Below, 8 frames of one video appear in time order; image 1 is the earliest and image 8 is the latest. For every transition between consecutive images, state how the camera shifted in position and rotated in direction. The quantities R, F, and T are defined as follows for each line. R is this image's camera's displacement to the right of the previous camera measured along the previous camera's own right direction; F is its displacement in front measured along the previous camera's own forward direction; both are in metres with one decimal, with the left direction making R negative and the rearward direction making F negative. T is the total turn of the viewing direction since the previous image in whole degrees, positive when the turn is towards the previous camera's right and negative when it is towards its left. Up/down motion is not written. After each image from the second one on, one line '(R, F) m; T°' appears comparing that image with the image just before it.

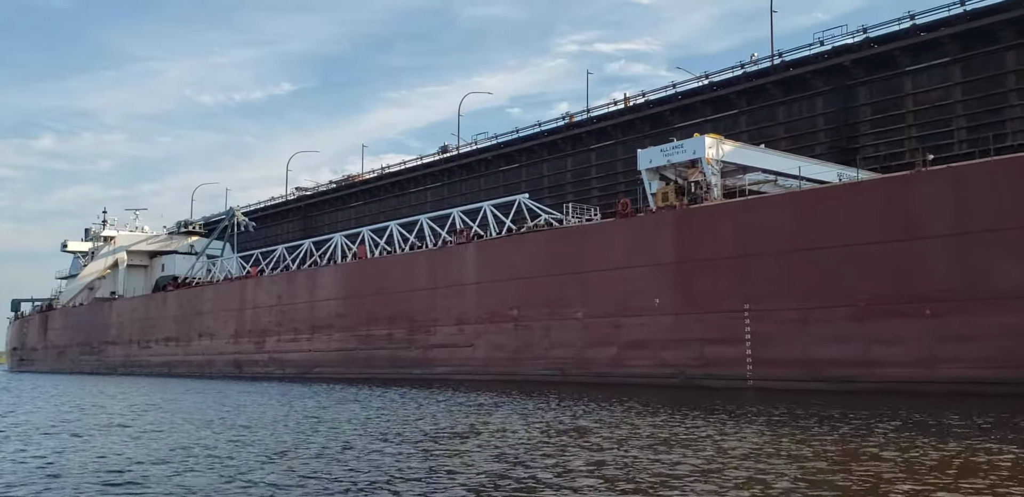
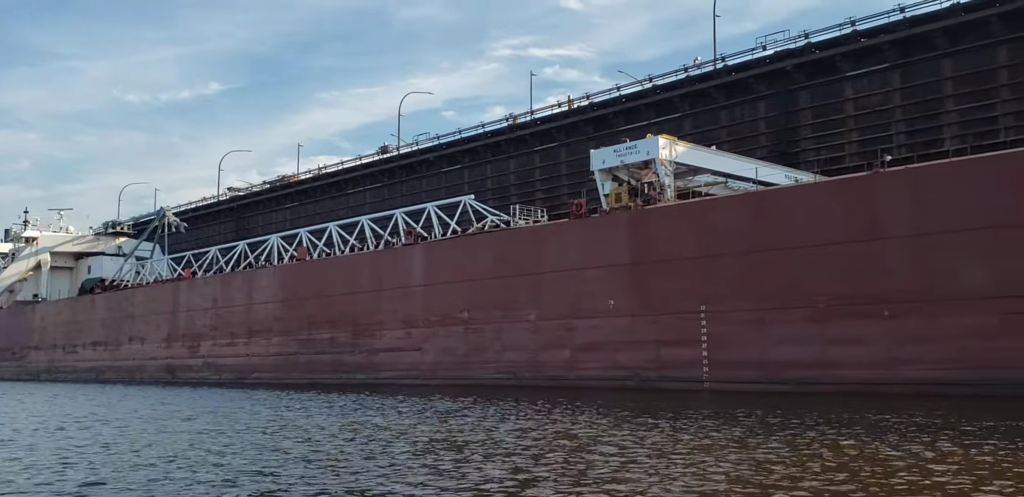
(-0.3, +0.3) m; +4°
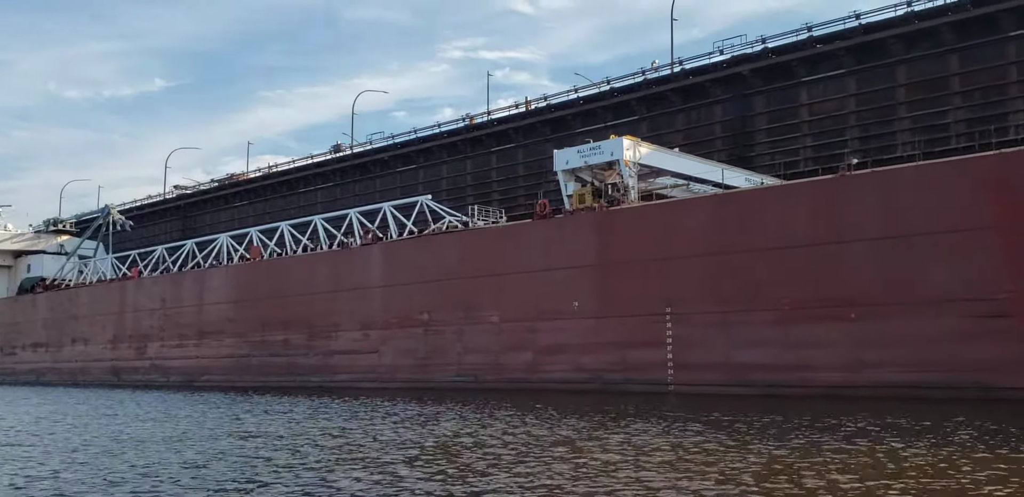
(-0.2, +0.2) m; +3°
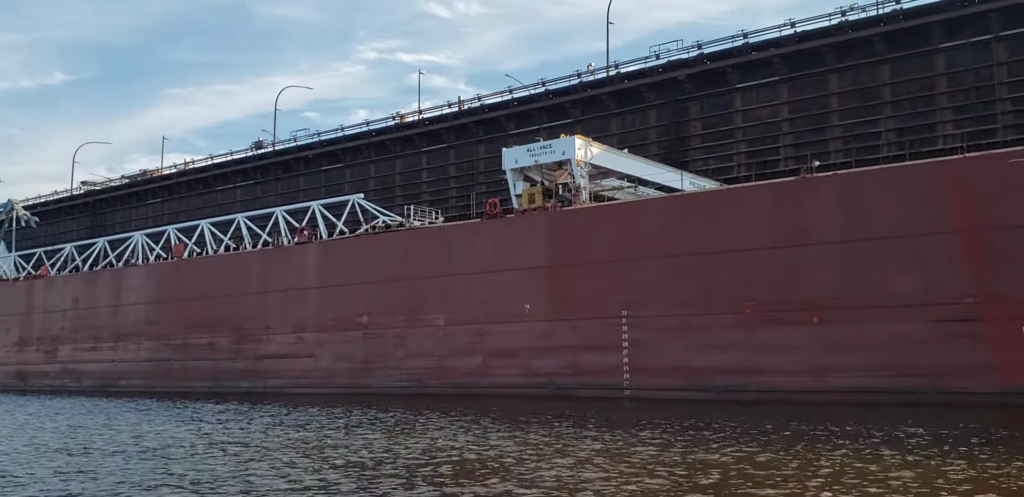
(-0.5, +0.5) m; +5°
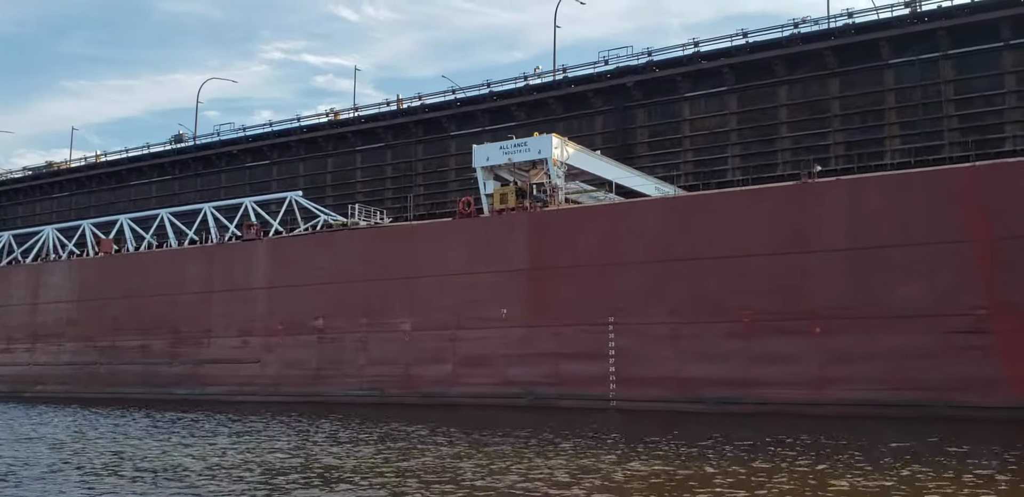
(-1.0, +0.8) m; +6°
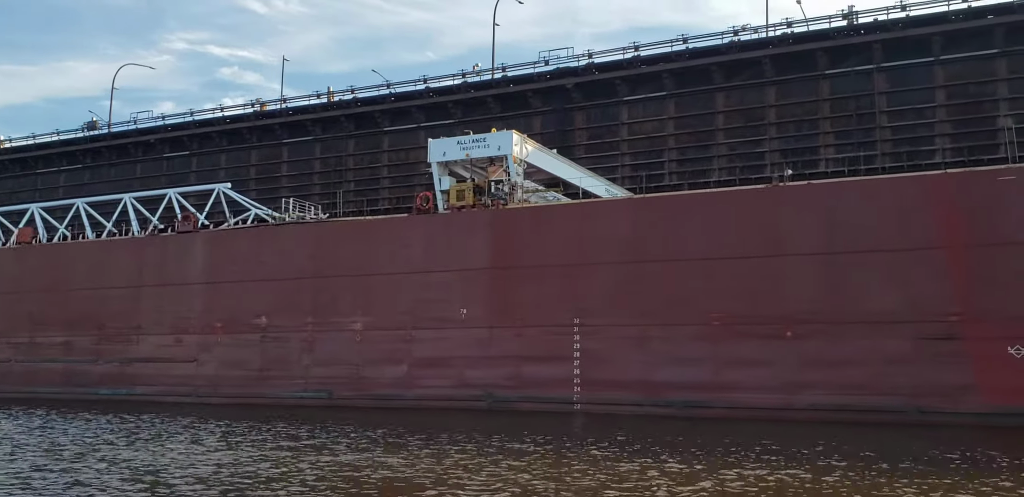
(-0.7, +0.4) m; +6°
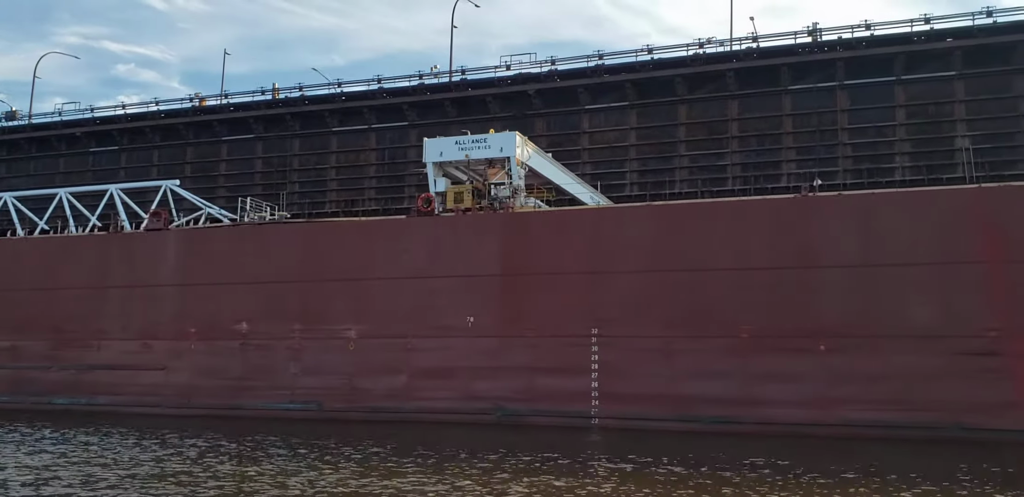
(-1.3, +0.6) m; +6°
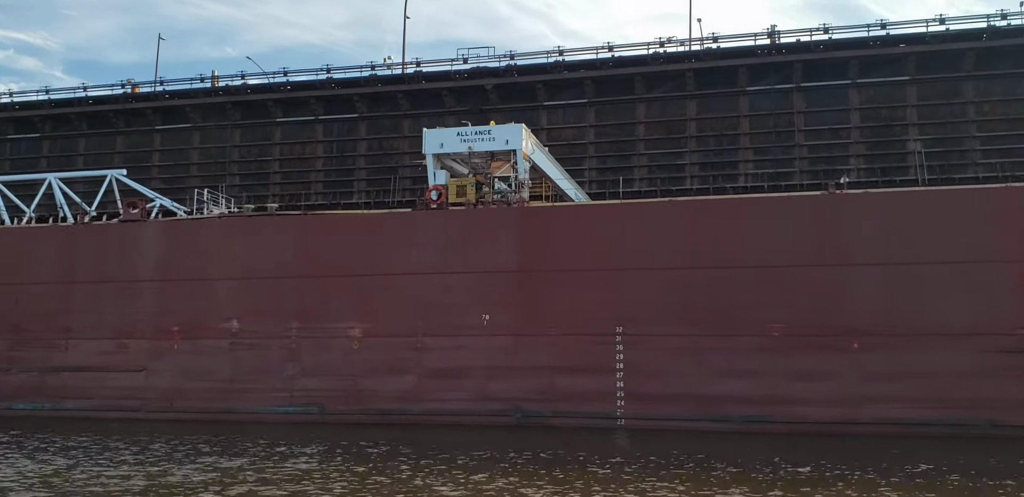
(-1.4, +0.5) m; +6°
